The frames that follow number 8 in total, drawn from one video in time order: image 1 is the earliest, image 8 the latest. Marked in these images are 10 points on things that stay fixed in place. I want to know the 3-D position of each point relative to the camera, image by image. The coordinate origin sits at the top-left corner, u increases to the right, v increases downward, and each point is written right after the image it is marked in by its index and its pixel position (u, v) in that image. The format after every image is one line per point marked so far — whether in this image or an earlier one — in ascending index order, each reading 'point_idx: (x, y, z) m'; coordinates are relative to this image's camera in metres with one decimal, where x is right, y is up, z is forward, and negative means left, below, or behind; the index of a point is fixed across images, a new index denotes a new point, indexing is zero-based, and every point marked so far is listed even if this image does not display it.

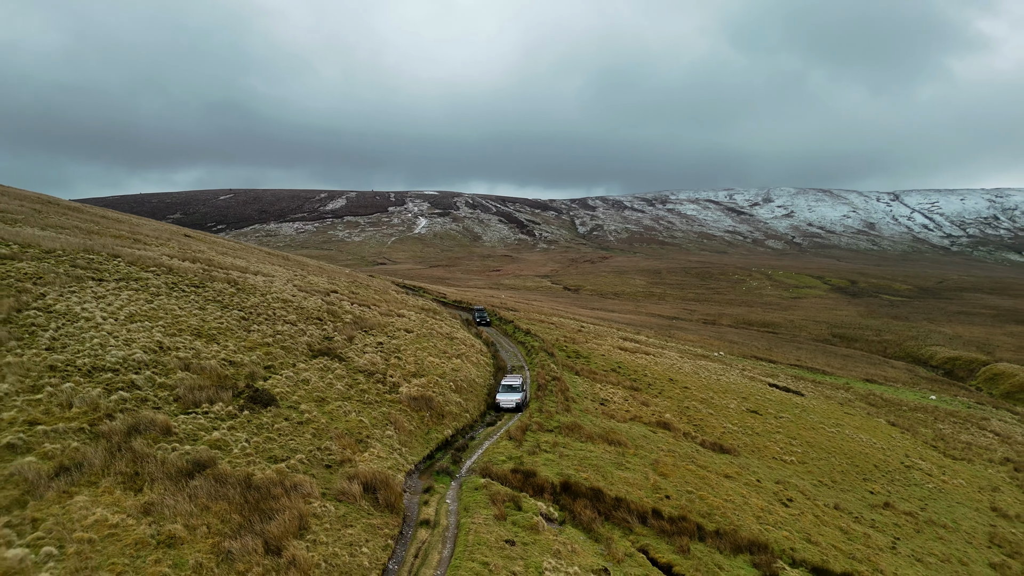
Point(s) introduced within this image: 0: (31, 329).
0: (-11.8, -1.1, +18.2) m
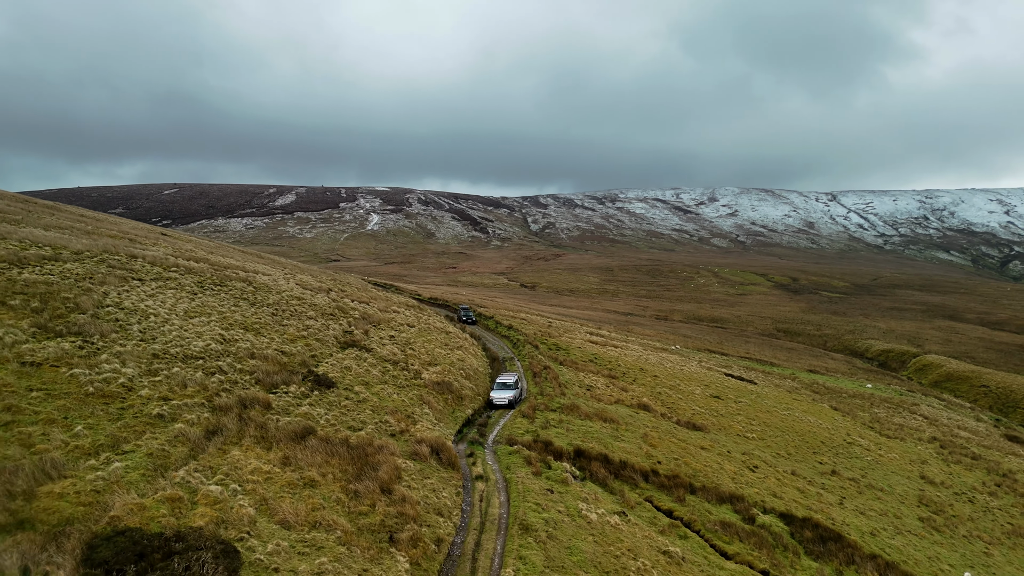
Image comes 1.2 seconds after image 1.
0: (-11.1, -1.0, +20.9) m
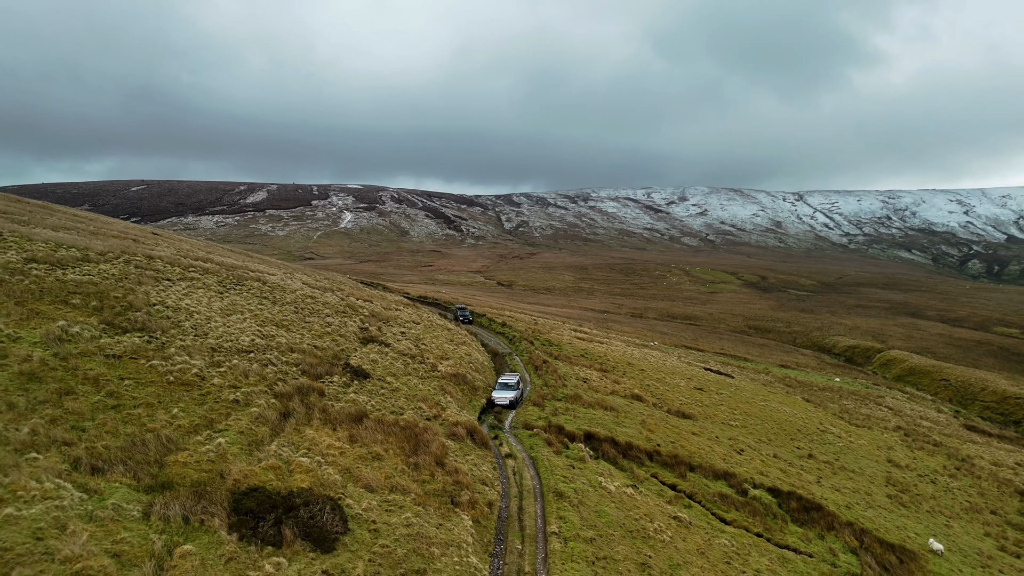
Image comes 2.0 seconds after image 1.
0: (-10.5, -1.0, +22.7) m
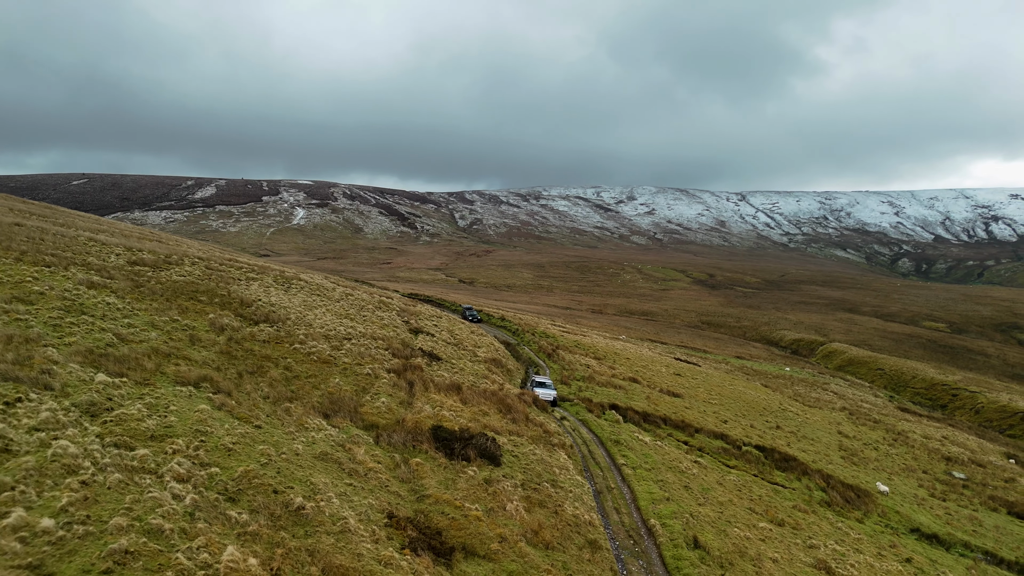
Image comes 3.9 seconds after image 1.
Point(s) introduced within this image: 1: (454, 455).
0: (-8.8, -1.0, +27.5) m
1: (-1.3, -3.8, +16.4) m
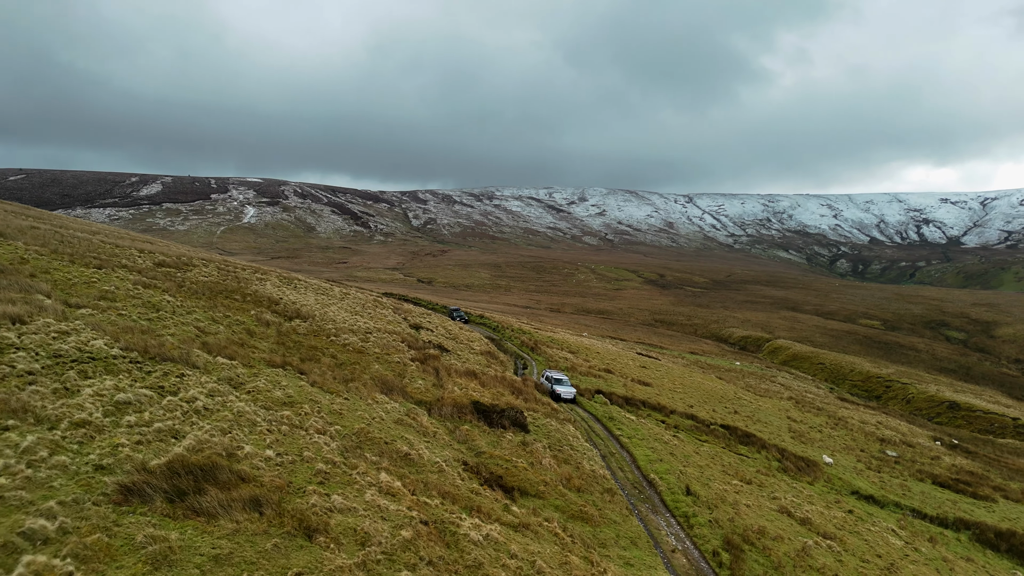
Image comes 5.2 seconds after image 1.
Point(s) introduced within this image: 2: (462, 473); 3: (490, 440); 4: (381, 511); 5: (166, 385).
0: (-8.7, -1.0, +30.6) m
1: (-0.5, -3.8, +20.1) m
2: (-1.1, -3.9, +15.4) m
3: (-0.5, -4.0, +19.0) m
4: (-2.0, -3.4, +11.1) m
5: (-6.5, -1.8, +13.6) m
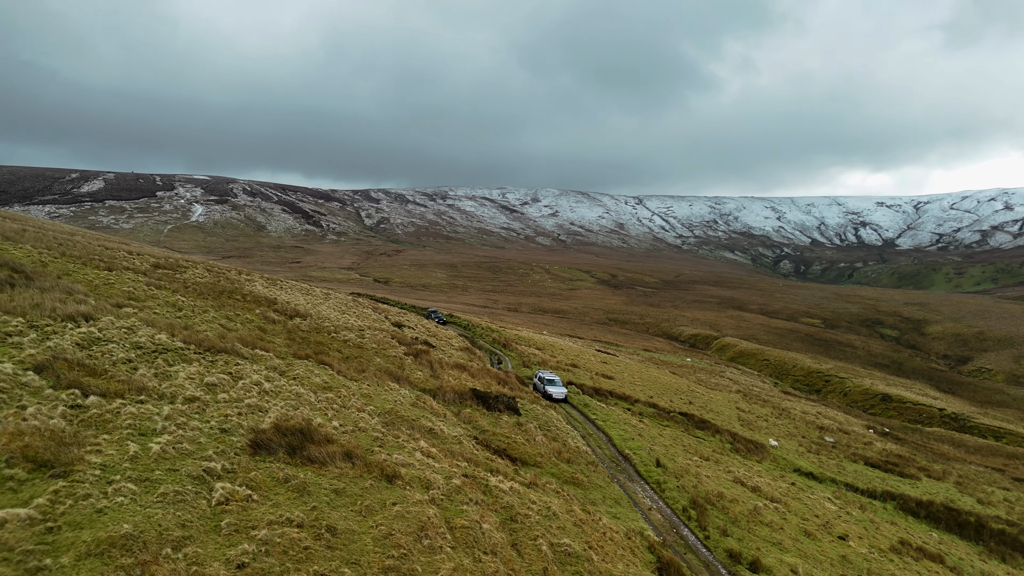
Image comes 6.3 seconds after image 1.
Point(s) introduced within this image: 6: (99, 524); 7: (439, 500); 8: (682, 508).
0: (-9.6, -1.0, +32.9) m
1: (-0.7, -3.8, +22.9) m
2: (-0.9, -4.0, +18.2) m
3: (-0.6, -4.0, +21.9) m
4: (-1.5, -3.4, +13.9) m
5: (-6.2, -1.9, +16.1) m
6: (-4.4, -2.5, +7.9) m
7: (-1.2, -3.5, +12.1) m
8: (+4.6, -6.0, +19.7) m
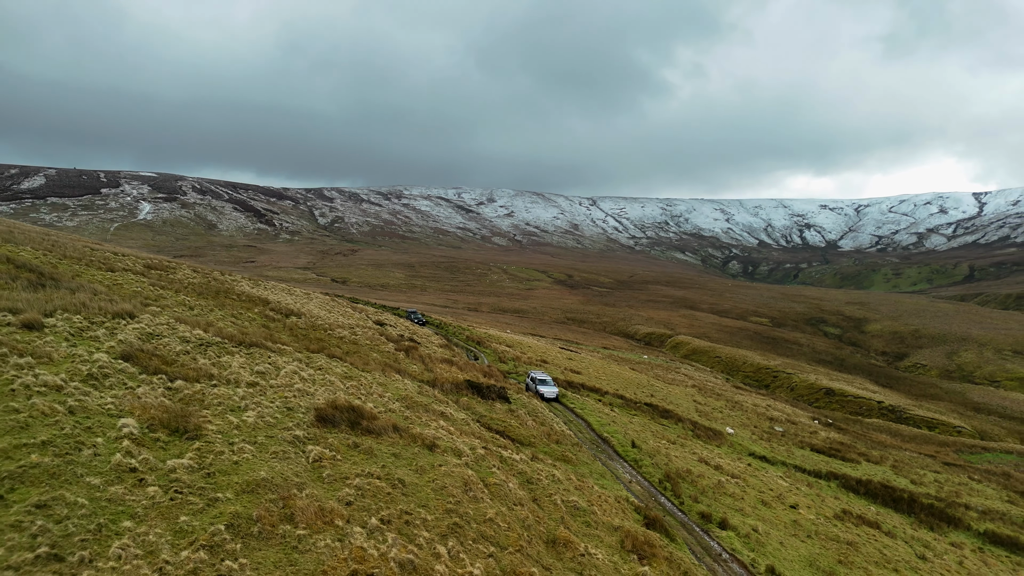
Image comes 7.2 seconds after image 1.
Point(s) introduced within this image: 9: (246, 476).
0: (-10.5, -1.0, +34.7) m
1: (-1.0, -3.8, +25.4) m
2: (-0.9, -4.0, +20.7) m
3: (-0.9, -4.0, +24.3) m
4: (-1.3, -3.4, +16.3) m
5: (-6.1, -1.9, +18.2) m
6: (-3.8, -2.5, +10.1) m
7: (-0.8, -3.5, +14.5) m
8: (+4.5, -6.0, +22.5) m
9: (-3.6, -2.6, +9.9) m
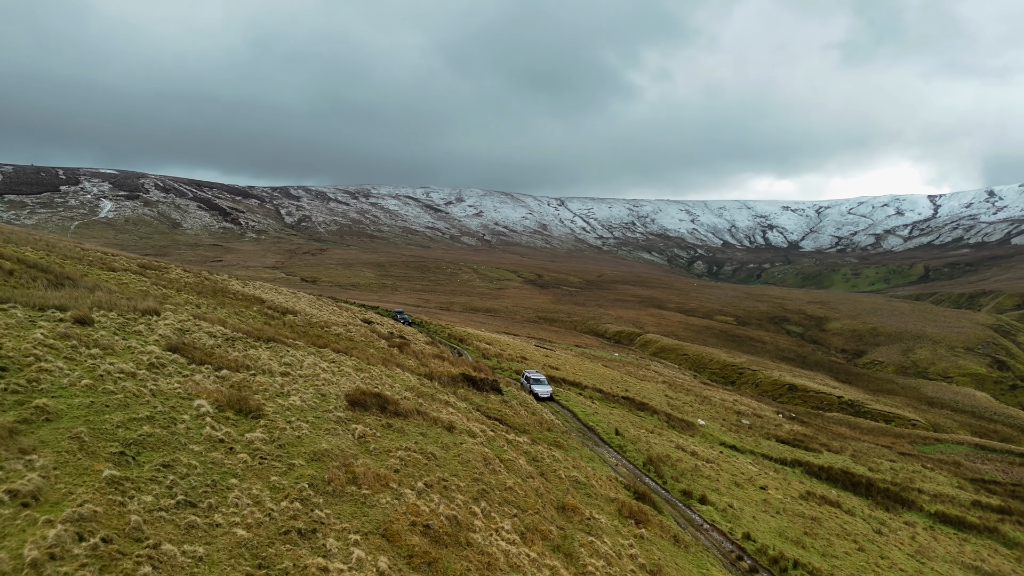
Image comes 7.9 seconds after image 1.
0: (-11.2, -0.9, +36.0) m
1: (-1.3, -3.8, +27.1) m
2: (-1.0, -3.9, +22.4) m
3: (-1.1, -4.0, +26.0) m
4: (-1.1, -3.4, +18.0) m
5: (-6.0, -1.8, +19.7) m
6: (-3.4, -2.5, +11.7) m
7: (-0.6, -3.5, +16.3) m
8: (+4.4, -6.0, +24.5) m
9: (-3.2, -2.5, +11.5) m
